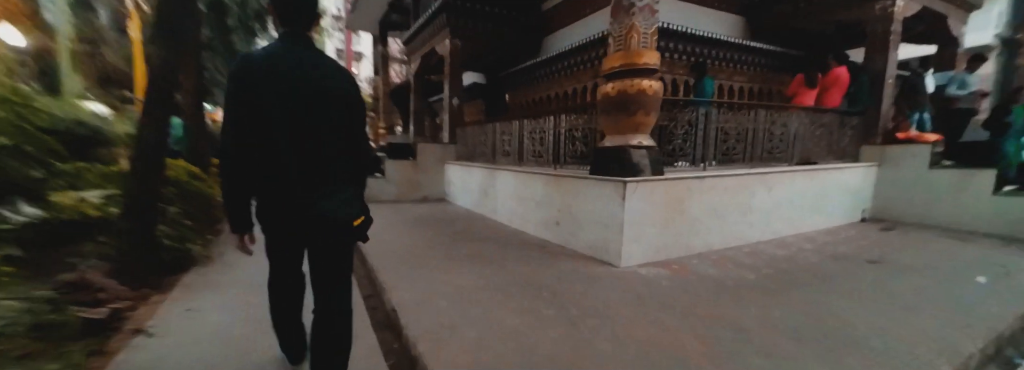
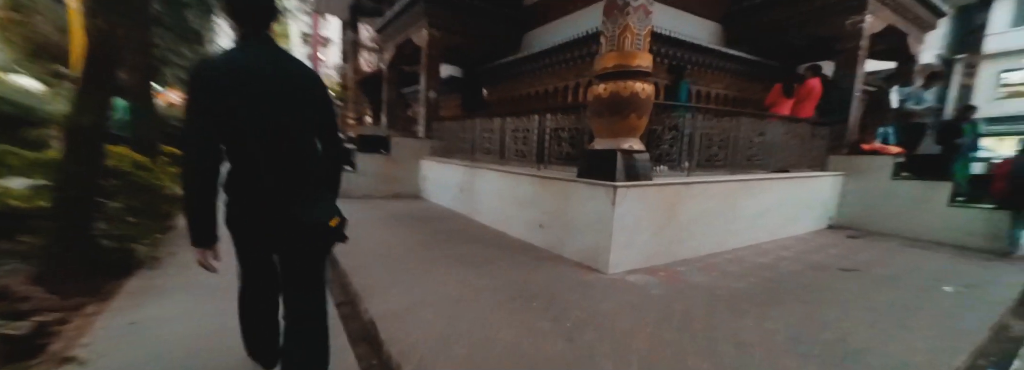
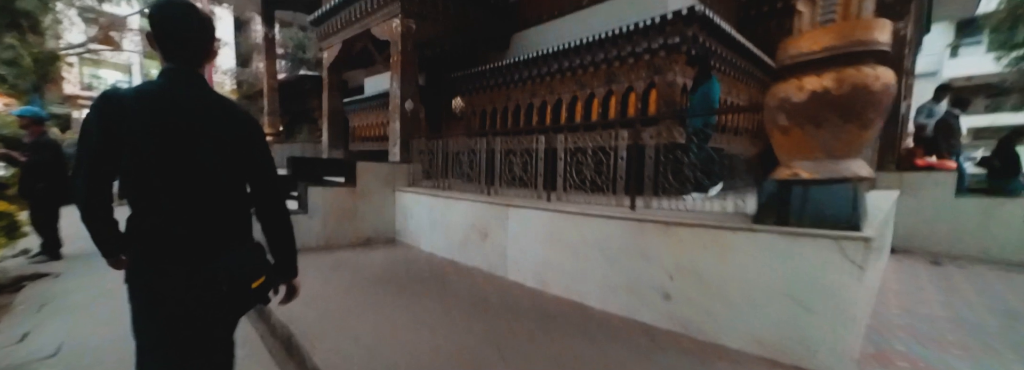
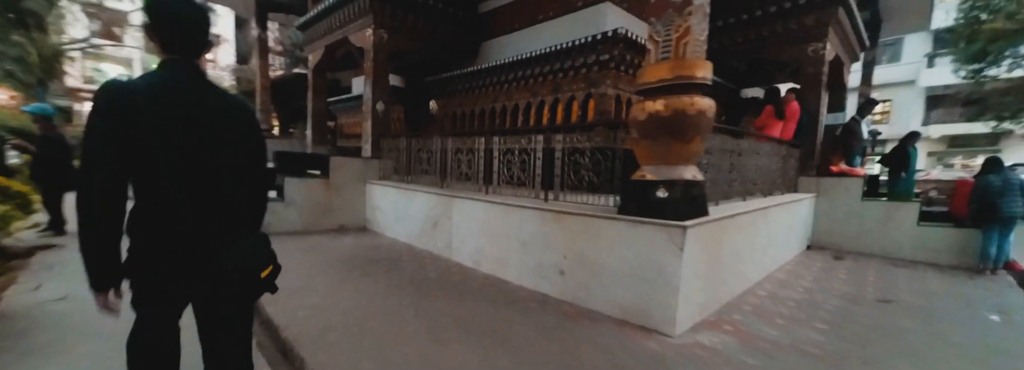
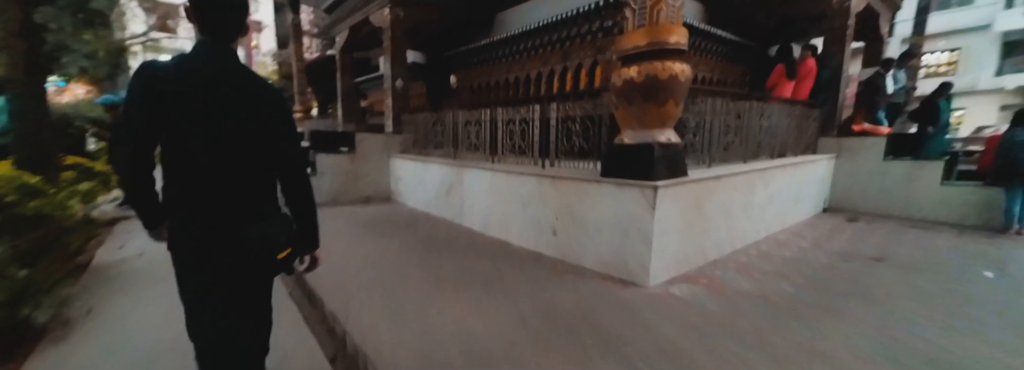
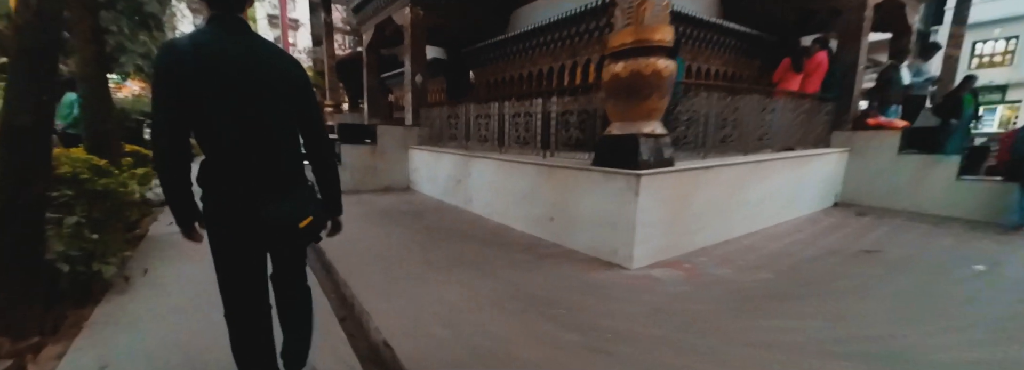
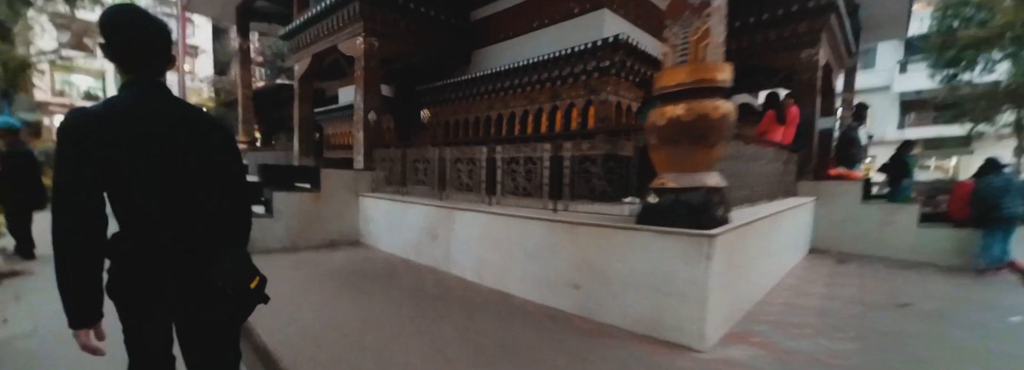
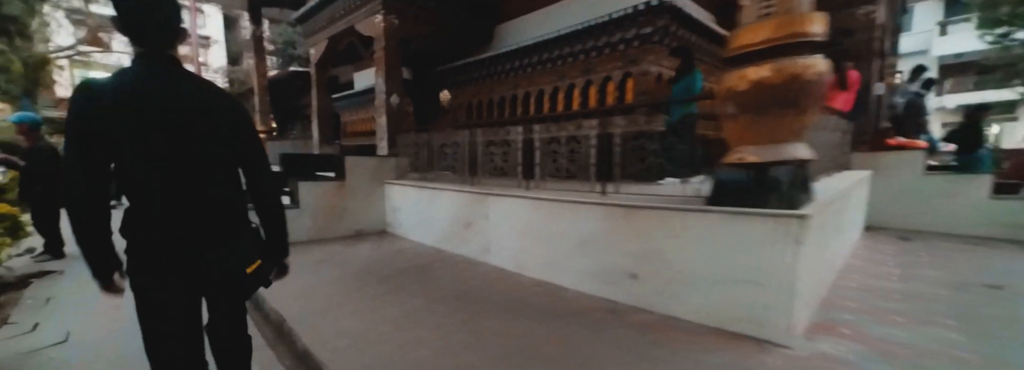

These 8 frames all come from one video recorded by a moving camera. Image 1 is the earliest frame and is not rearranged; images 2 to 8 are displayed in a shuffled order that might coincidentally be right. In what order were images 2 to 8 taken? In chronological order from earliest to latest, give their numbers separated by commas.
2, 6, 5, 4, 7, 8, 3
